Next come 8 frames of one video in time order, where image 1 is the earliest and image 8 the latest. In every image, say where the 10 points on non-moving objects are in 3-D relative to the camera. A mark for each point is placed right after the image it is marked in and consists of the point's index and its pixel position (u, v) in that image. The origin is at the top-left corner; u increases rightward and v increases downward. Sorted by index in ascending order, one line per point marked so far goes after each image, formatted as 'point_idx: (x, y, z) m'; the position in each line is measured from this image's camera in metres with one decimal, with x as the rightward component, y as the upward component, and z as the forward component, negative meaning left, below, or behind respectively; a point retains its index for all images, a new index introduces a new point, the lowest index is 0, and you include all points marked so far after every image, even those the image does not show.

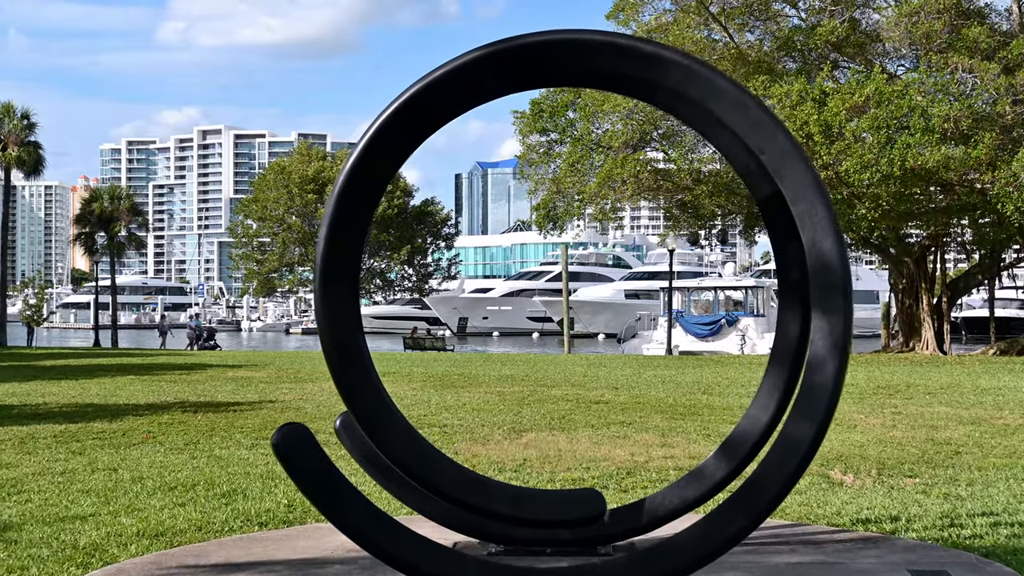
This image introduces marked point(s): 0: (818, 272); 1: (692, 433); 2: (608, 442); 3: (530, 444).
0: (+1.0, +0.1, +3.4) m
1: (+1.5, -1.2, +8.1) m
2: (+0.7, -1.2, +7.5) m
3: (+0.1, -1.2, +7.5) m
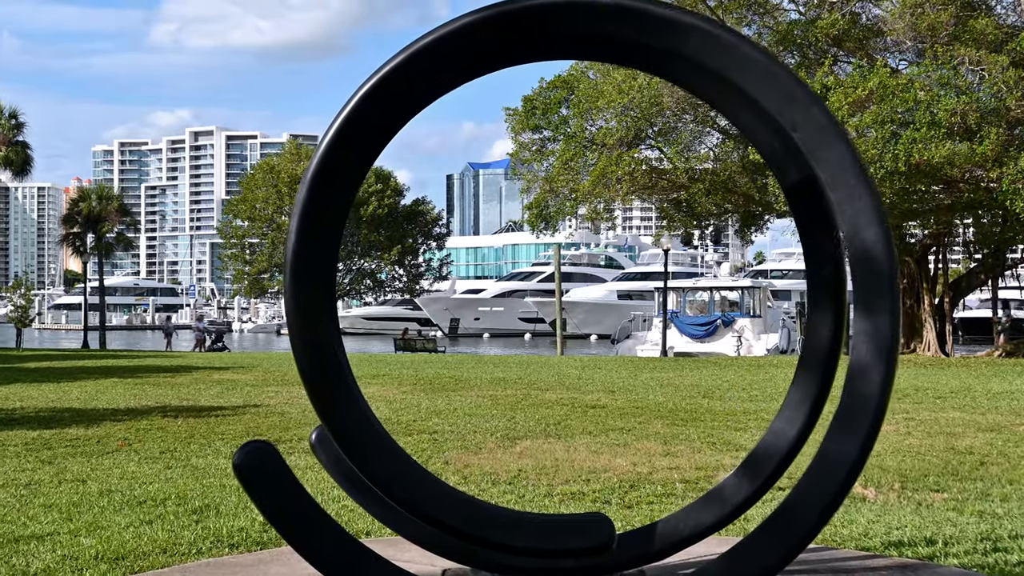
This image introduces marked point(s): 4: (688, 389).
0: (+1.0, +0.1, +2.9) m
1: (+1.4, -1.2, +7.7) m
2: (+0.7, -1.2, +7.1) m
3: (+0.1, -1.2, +7.0) m
4: (+2.3, -1.3, +12.8) m
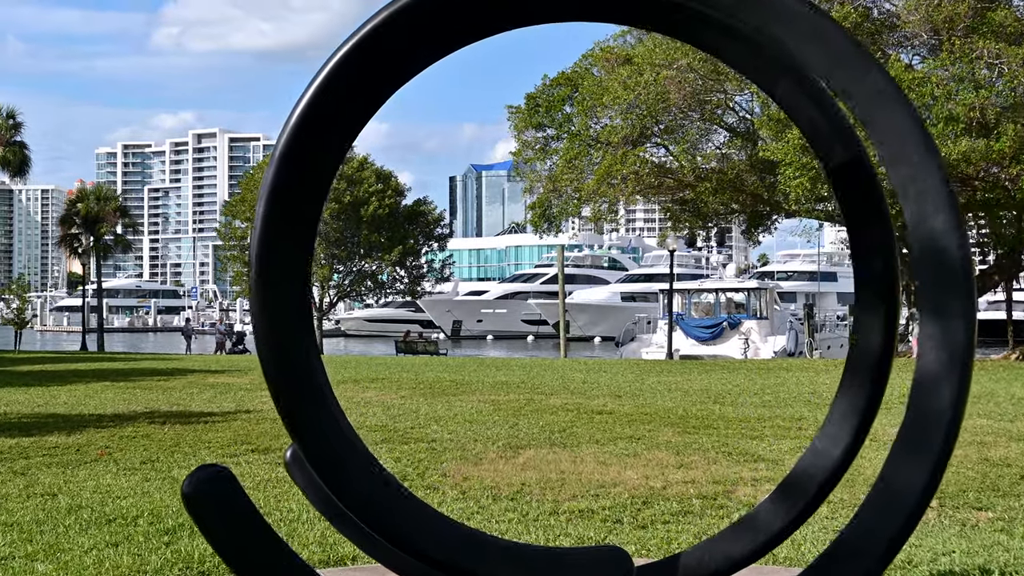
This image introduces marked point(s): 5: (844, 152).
0: (+1.0, +0.1, +2.5) m
1: (+1.4, -1.2, +7.2) m
2: (+0.7, -1.2, +6.7) m
3: (+0.1, -1.2, +6.6) m
4: (+2.3, -1.3, +12.3) m
5: (+1.0, +0.4, +2.9) m
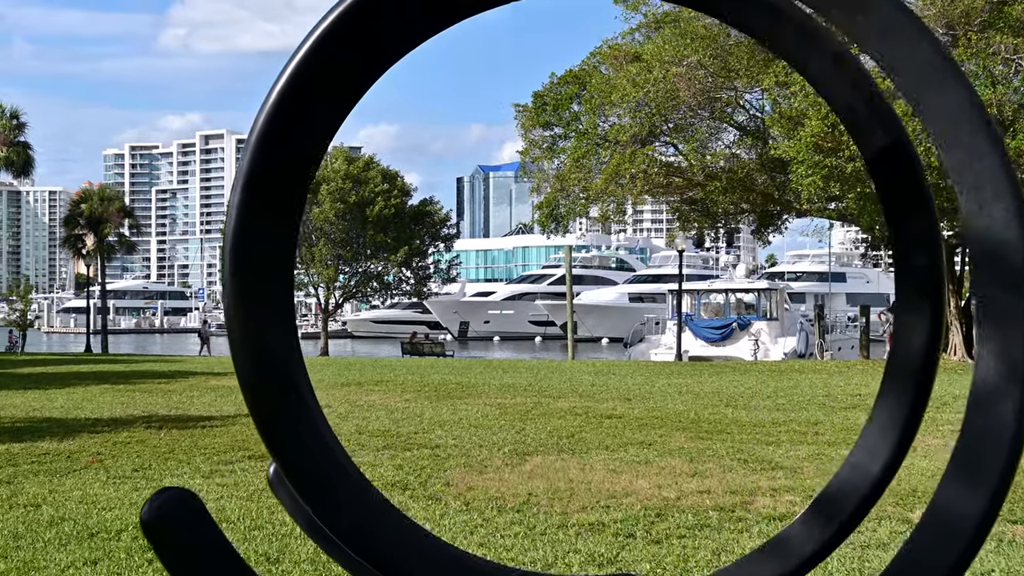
0: (+1.0, +0.1, +2.2) m
1: (+1.5, -1.2, +7.0) m
2: (+0.7, -1.2, +6.4) m
3: (+0.1, -1.2, +6.3) m
4: (+2.4, -1.3, +12.0) m
5: (+1.0, +0.4, +2.7) m
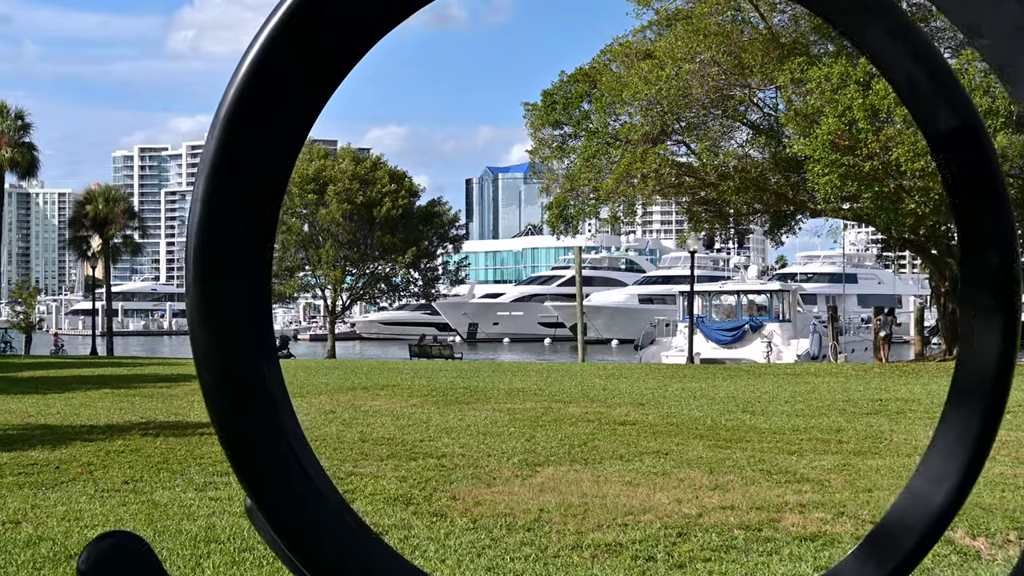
0: (+1.1, +0.1, +1.8) m
1: (+1.5, -1.2, +6.6) m
2: (+0.8, -1.2, +6.0) m
3: (+0.2, -1.2, +6.0) m
4: (+2.5, -1.3, +11.6) m
5: (+1.0, +0.4, +2.3) m
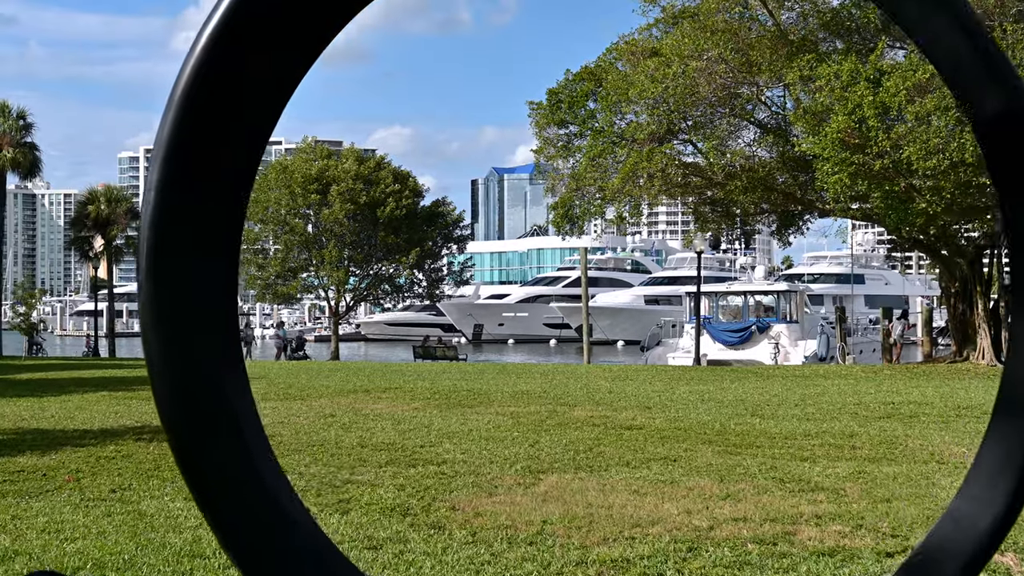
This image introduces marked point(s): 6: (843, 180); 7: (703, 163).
0: (+1.0, +0.1, +1.6) m
1: (+1.6, -1.2, +6.3) m
2: (+0.8, -1.2, +5.8) m
3: (+0.2, -1.2, +5.7) m
4: (+2.5, -1.3, +11.4) m
5: (+1.0, +0.4, +2.1) m
6: (+5.1, +1.7, +15.5) m
7: (+3.6, +2.3, +18.8) m
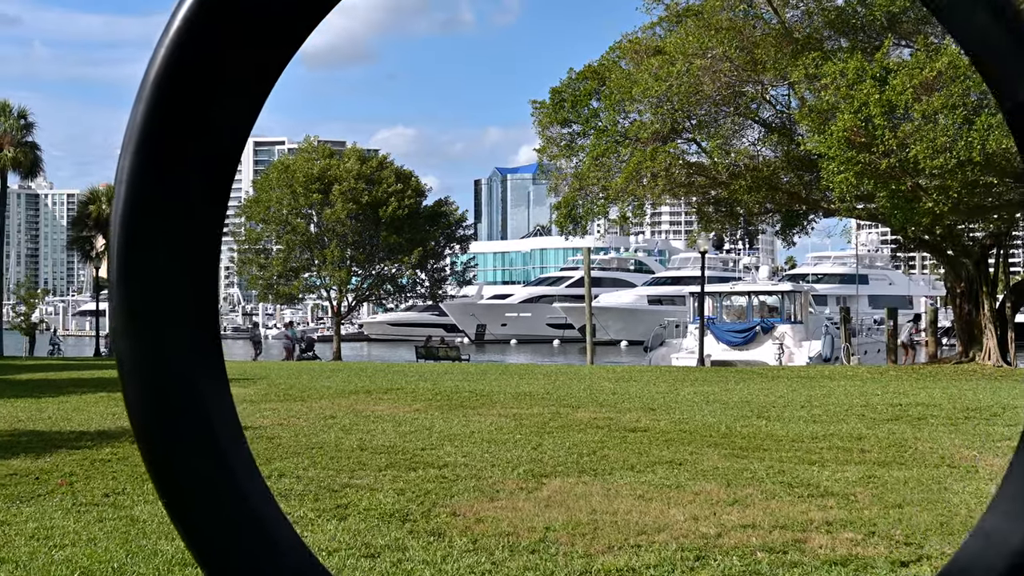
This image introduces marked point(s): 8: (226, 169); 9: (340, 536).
0: (+1.0, +0.1, +1.5) m
1: (+1.6, -1.2, +6.2) m
2: (+0.8, -1.2, +5.6) m
3: (+0.2, -1.2, +5.6) m
4: (+2.6, -1.3, +11.2) m
5: (+1.0, +0.4, +1.9) m
6: (+5.2, +1.7, +15.3) m
7: (+3.6, +2.3, +18.6) m
8: (-0.6, +0.3, +2.1) m
9: (-0.8, -1.2, +4.8) m
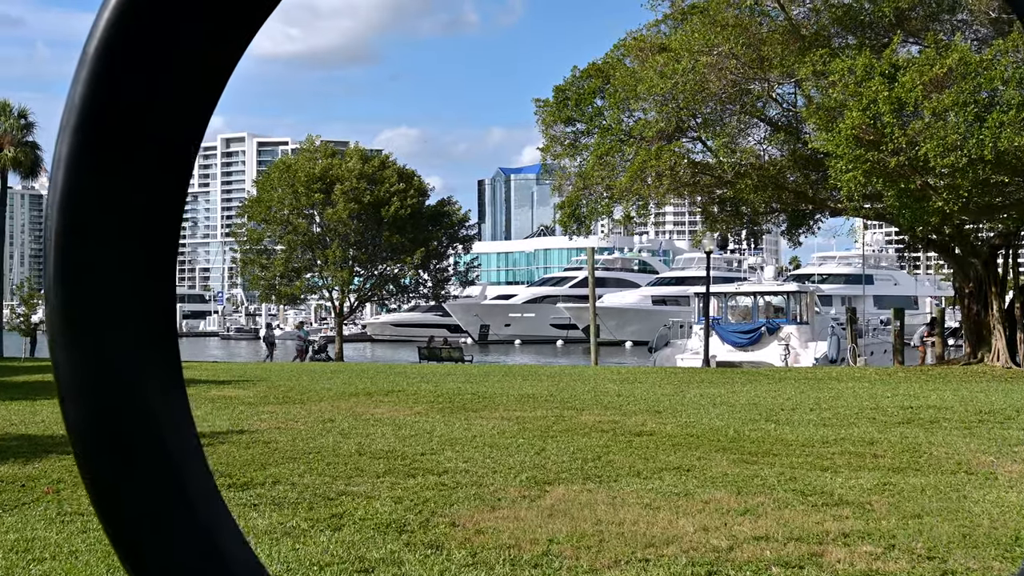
0: (+1.0, +0.1, +1.2) m
1: (+1.6, -1.2, +6.0) m
2: (+0.8, -1.2, +5.4) m
3: (+0.2, -1.2, +5.4) m
4: (+2.6, -1.3, +11.0) m
5: (+1.0, +0.4, +1.7) m
6: (+5.2, +1.7, +15.1) m
7: (+3.7, +2.3, +18.4) m
8: (-0.6, +0.3, +1.9) m
9: (-0.8, -1.2, +4.5) m
